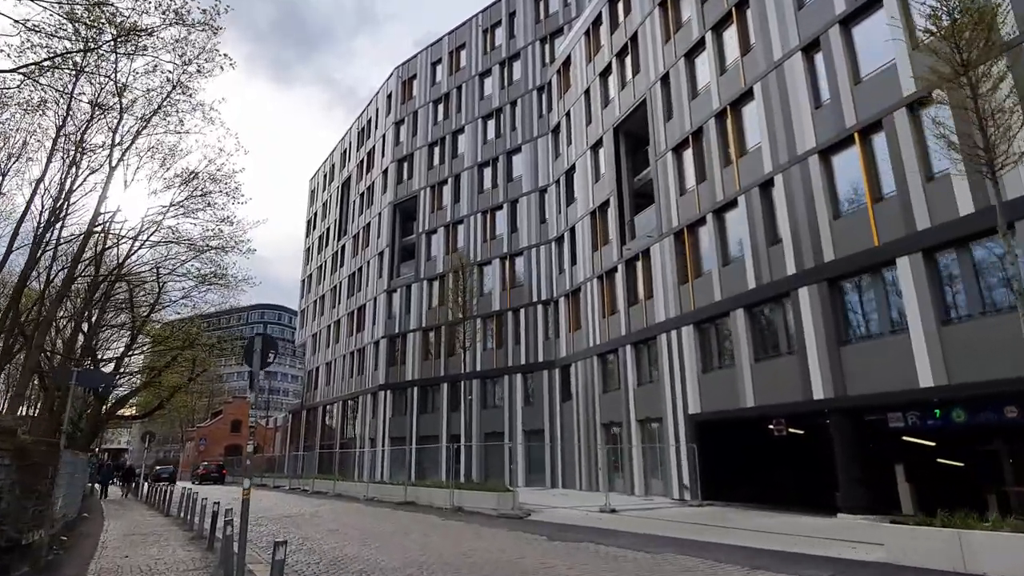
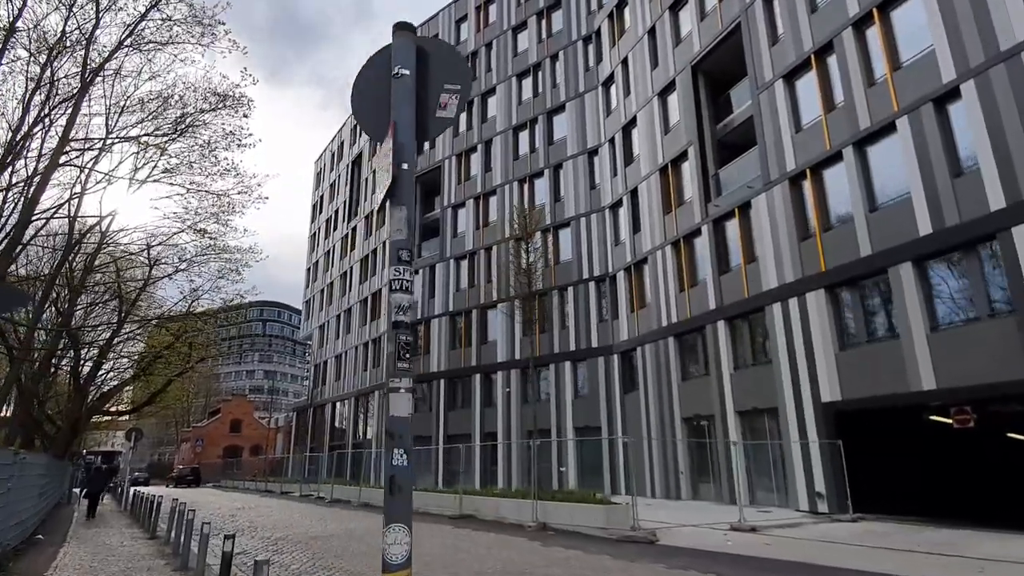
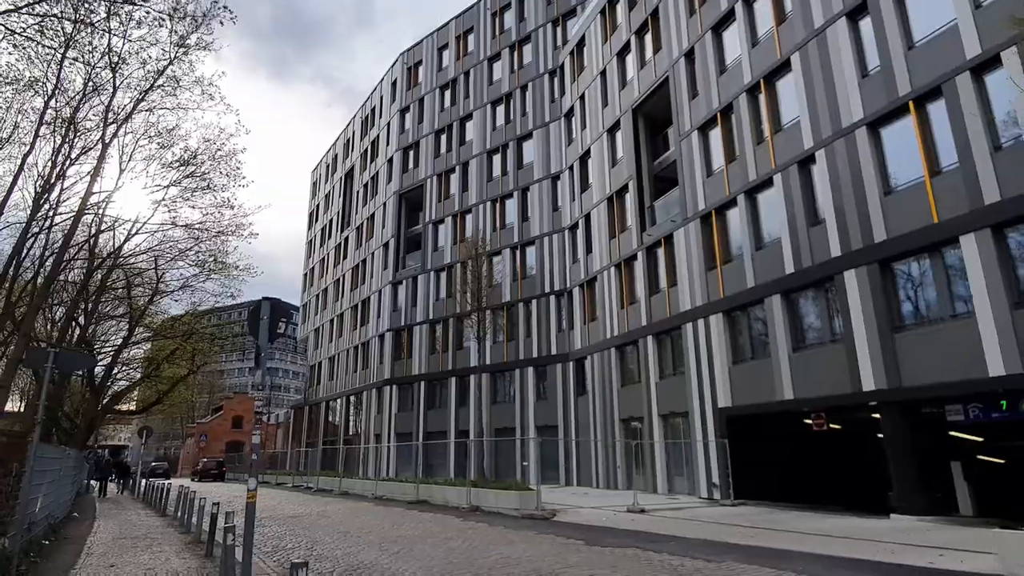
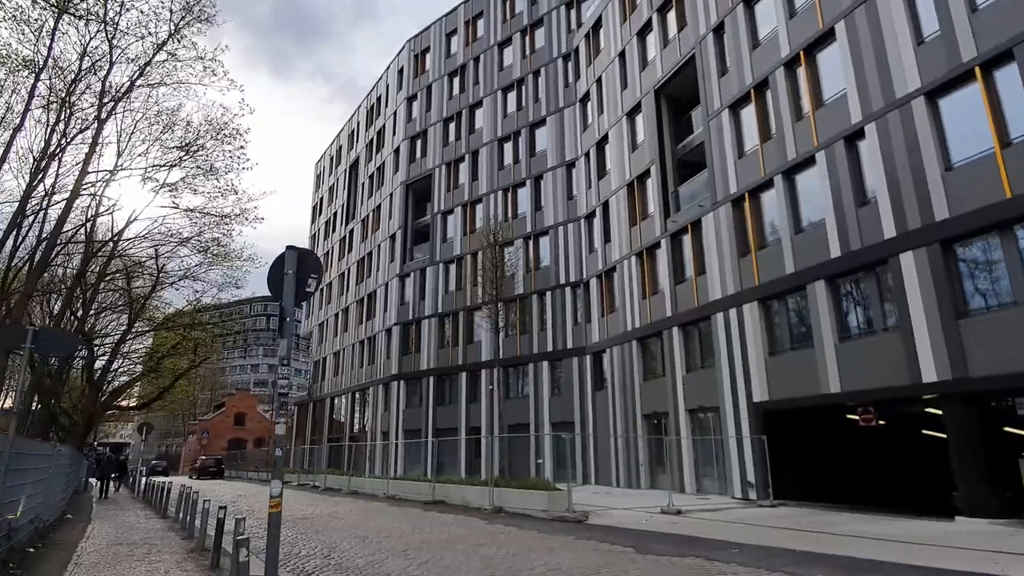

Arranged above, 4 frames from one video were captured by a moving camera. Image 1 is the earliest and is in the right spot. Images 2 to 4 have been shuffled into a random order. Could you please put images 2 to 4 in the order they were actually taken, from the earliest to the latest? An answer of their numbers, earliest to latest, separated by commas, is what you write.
3, 4, 2
